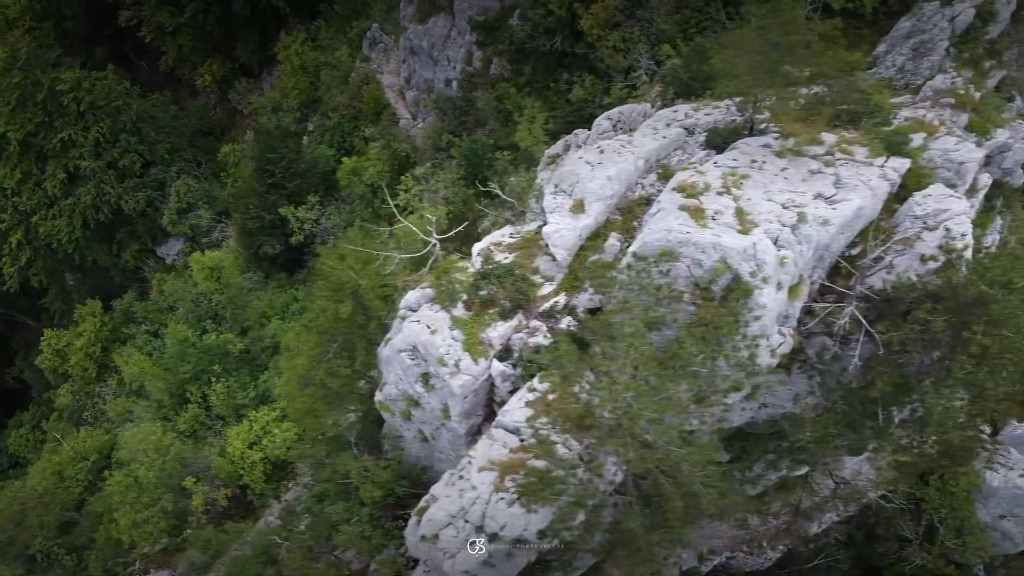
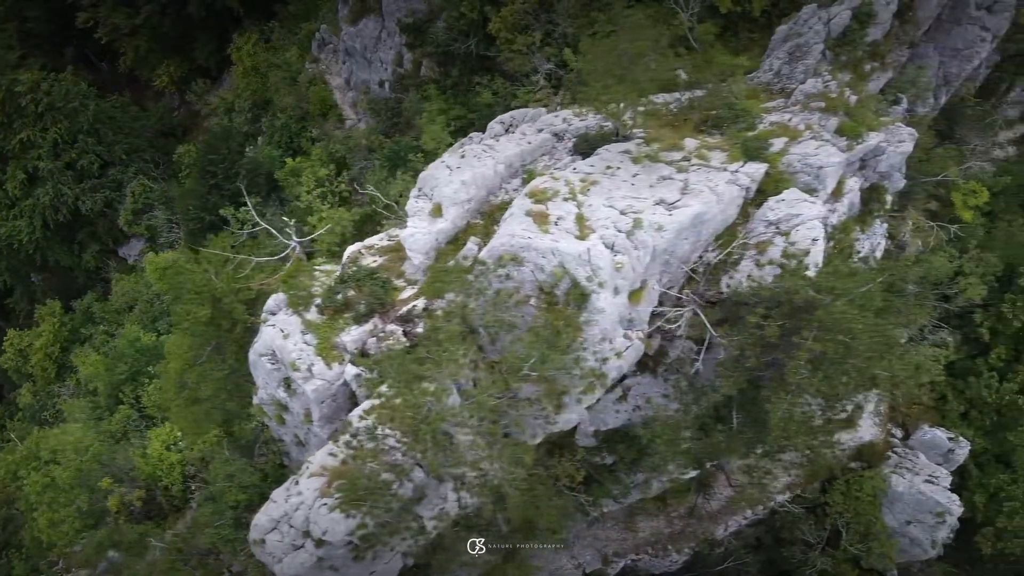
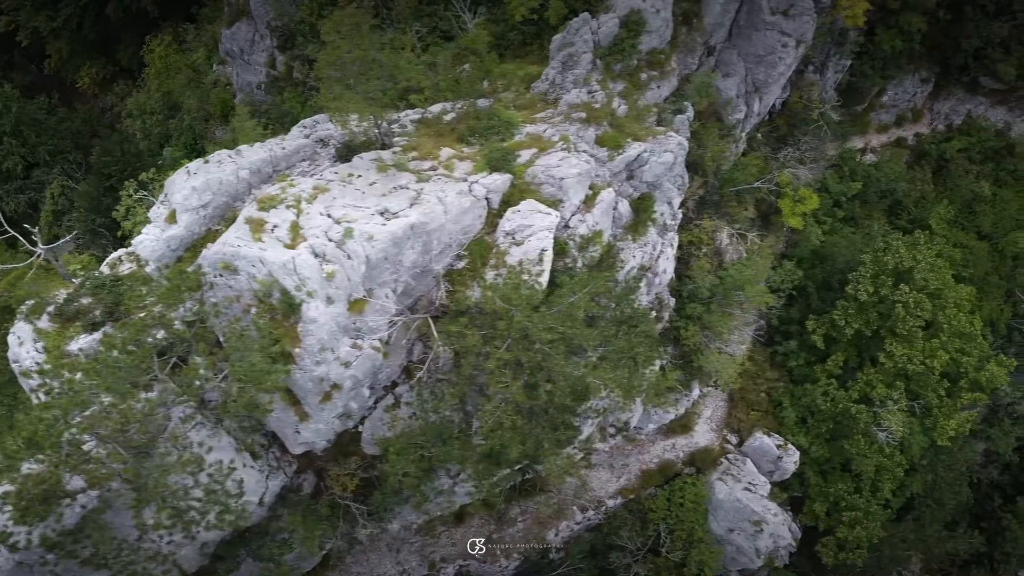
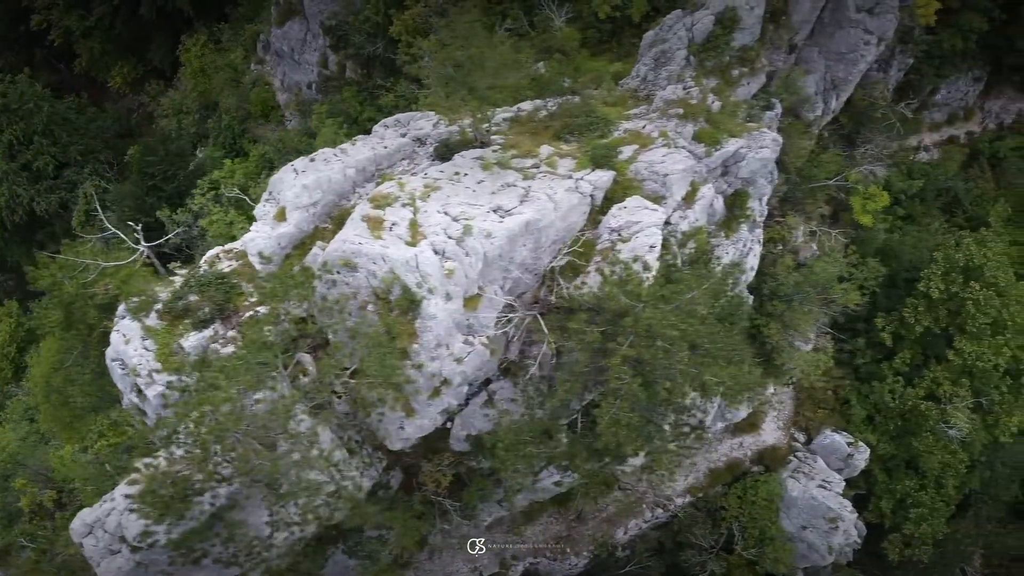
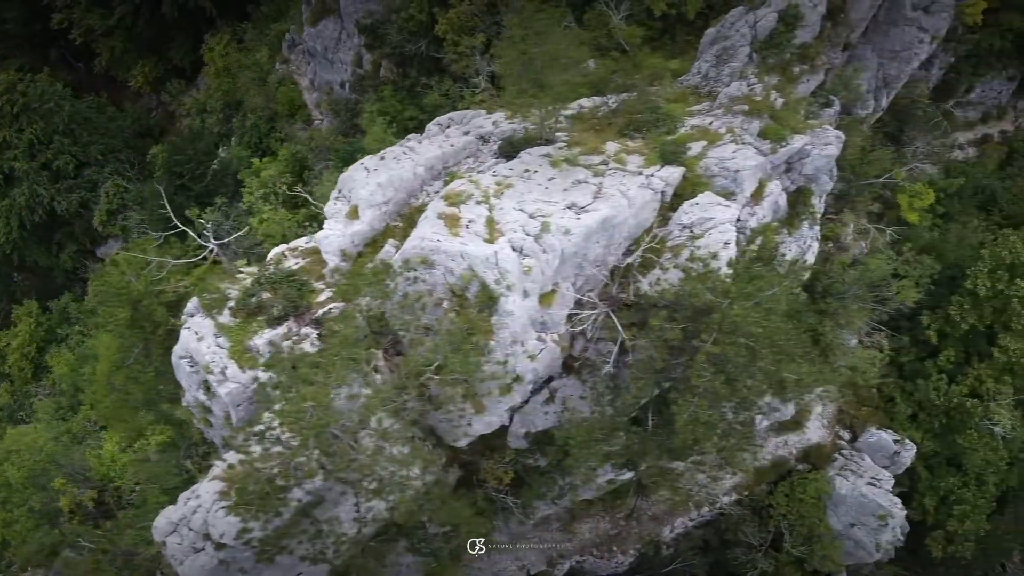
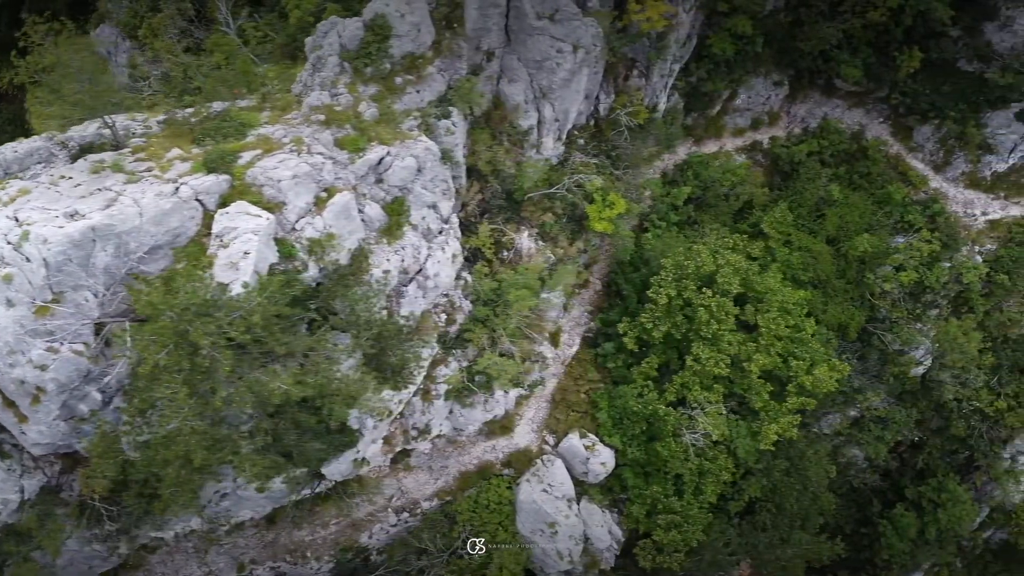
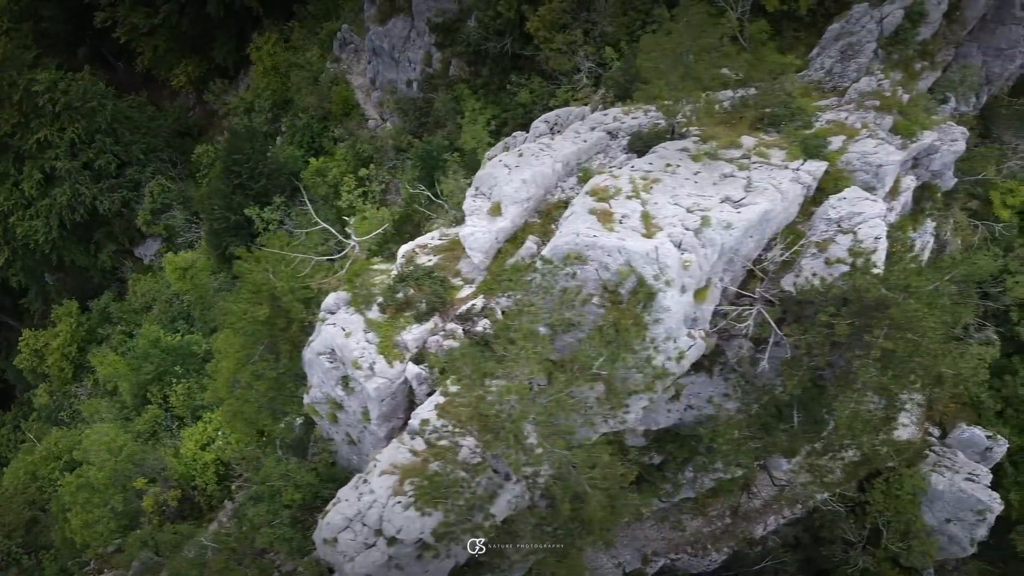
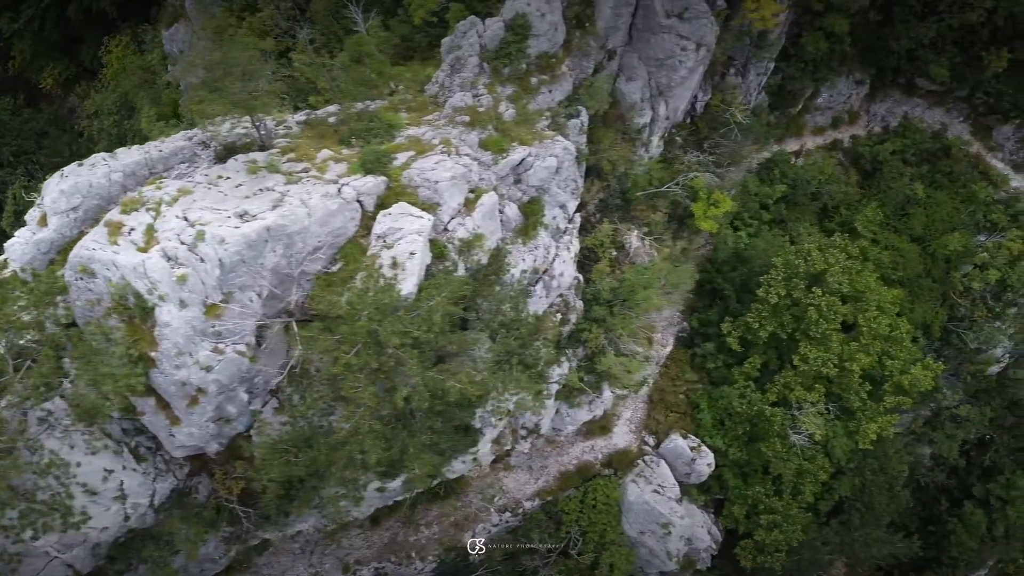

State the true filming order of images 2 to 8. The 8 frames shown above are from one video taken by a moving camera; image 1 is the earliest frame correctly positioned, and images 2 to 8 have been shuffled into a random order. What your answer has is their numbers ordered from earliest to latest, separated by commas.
7, 2, 5, 4, 3, 8, 6
